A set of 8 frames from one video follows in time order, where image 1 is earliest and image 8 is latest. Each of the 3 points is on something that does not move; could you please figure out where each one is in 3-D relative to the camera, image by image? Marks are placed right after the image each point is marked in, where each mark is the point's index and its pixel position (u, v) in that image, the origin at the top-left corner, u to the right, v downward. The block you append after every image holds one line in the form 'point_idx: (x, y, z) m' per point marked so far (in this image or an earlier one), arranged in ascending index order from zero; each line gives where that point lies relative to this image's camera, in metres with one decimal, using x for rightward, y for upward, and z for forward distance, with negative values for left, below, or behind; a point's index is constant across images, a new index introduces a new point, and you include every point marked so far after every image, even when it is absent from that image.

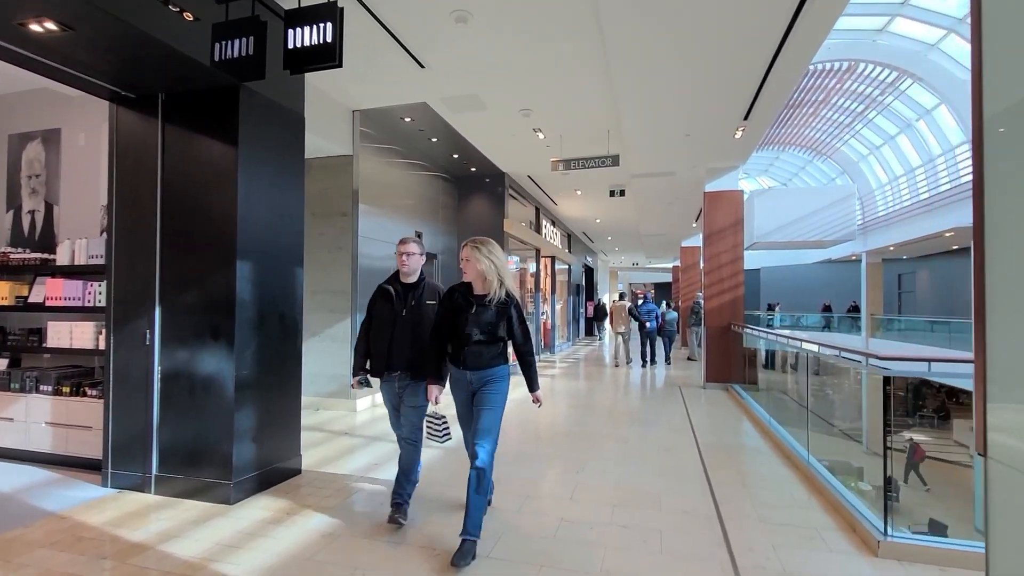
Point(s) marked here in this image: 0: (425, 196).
0: (-1.3, +1.4, +7.5) m
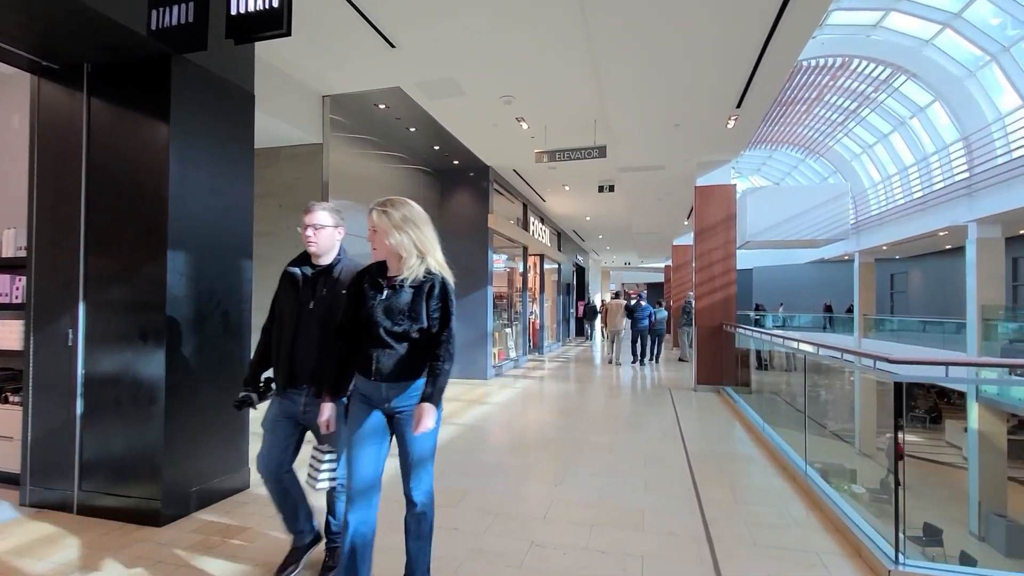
0: (-1.6, +1.4, +7.2) m
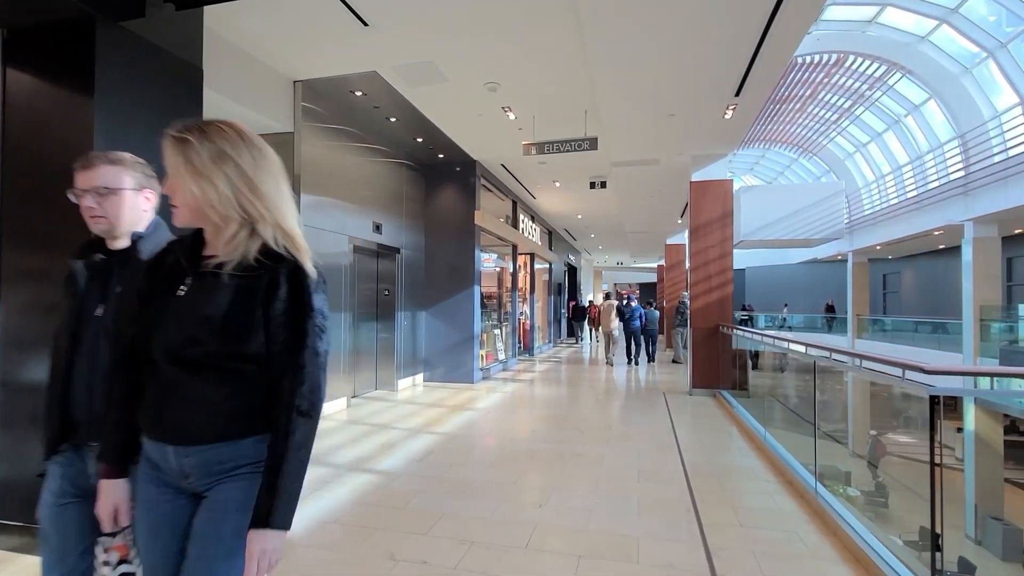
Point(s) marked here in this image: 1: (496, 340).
0: (-1.8, +1.4, +6.8) m
1: (-0.3, -1.0, +10.0) m
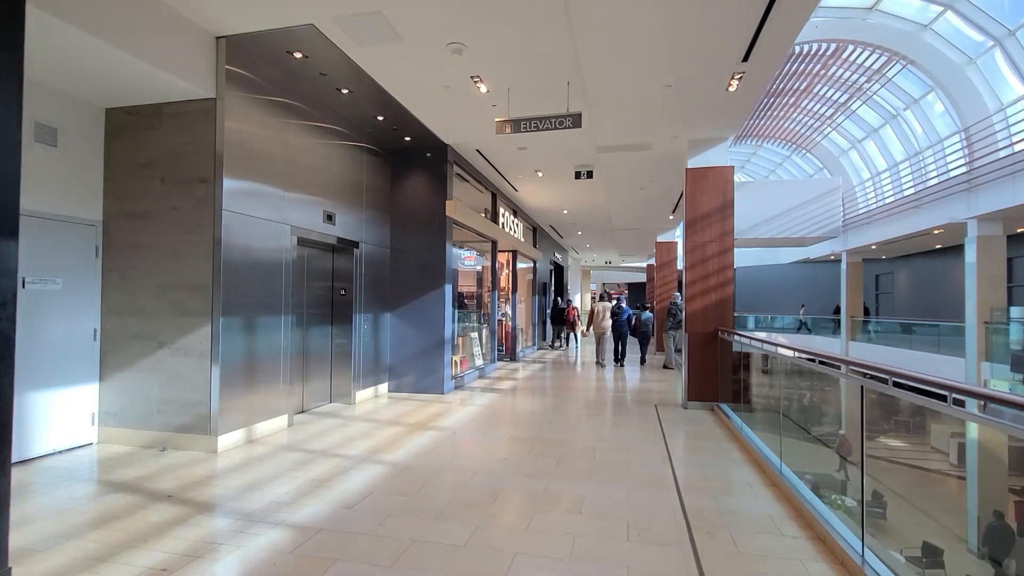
0: (-2.1, +1.5, +6.0) m
1: (-0.7, -1.0, +9.2) m
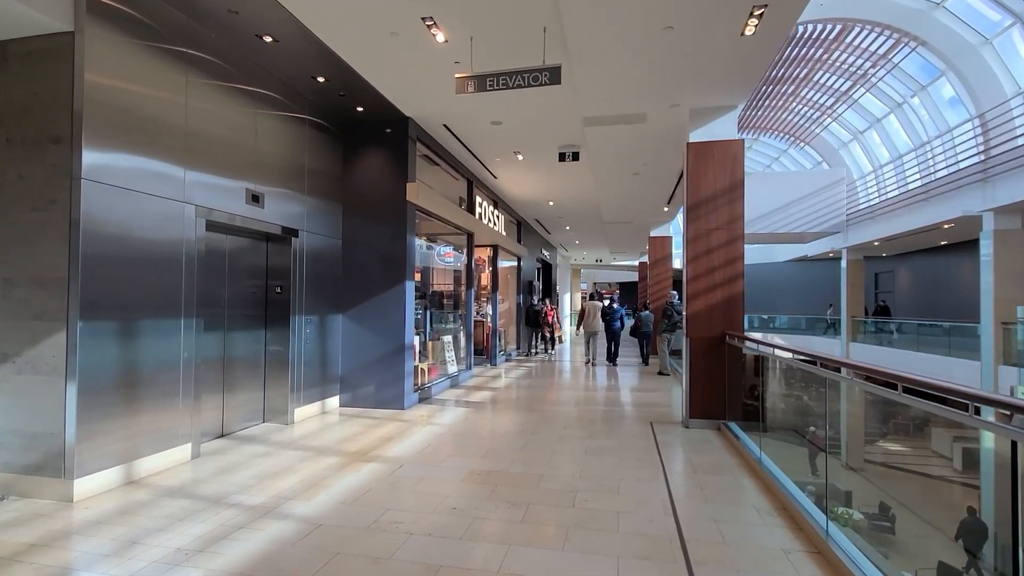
0: (-2.4, +1.5, +5.0) m
1: (-1.1, -1.0, +8.2) m
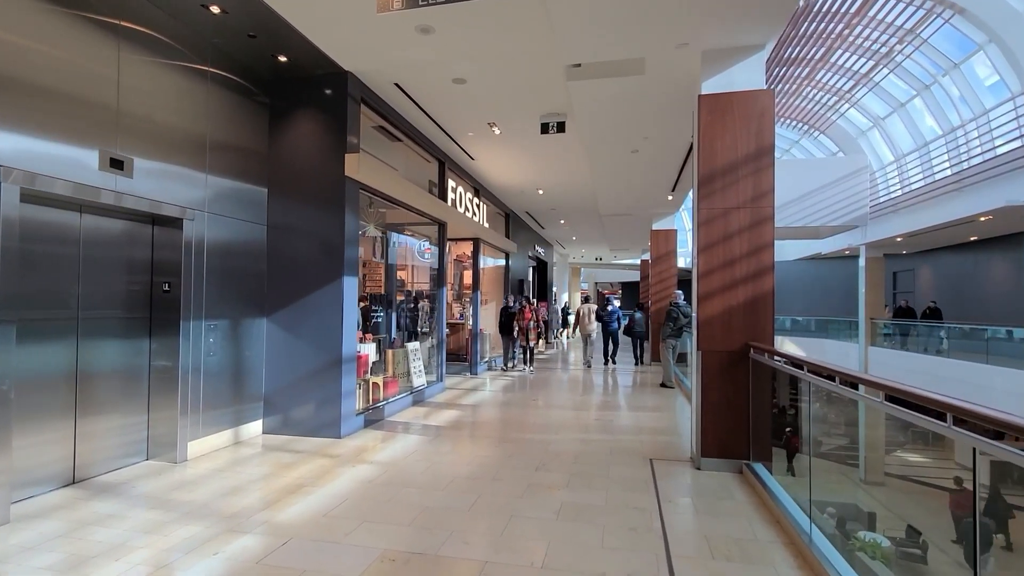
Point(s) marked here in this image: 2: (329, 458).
0: (-2.7, +1.5, +3.8) m
1: (-1.4, -1.0, +7.0) m
2: (-1.5, -1.4, +4.2) m
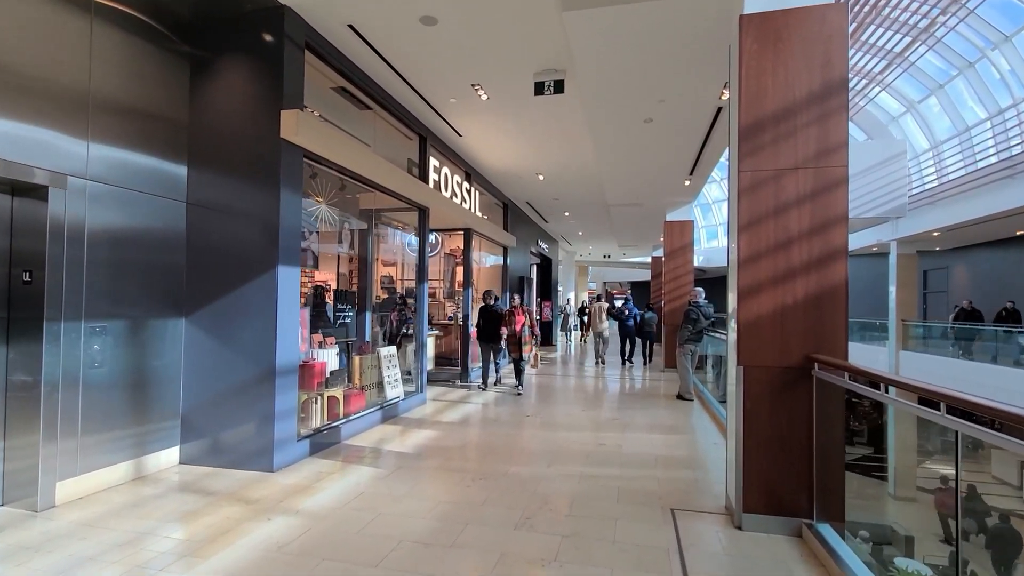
0: (-2.9, +1.6, +2.9) m
1: (-1.5, -0.9, +6.0) m
2: (-1.7, -1.4, +3.2) m
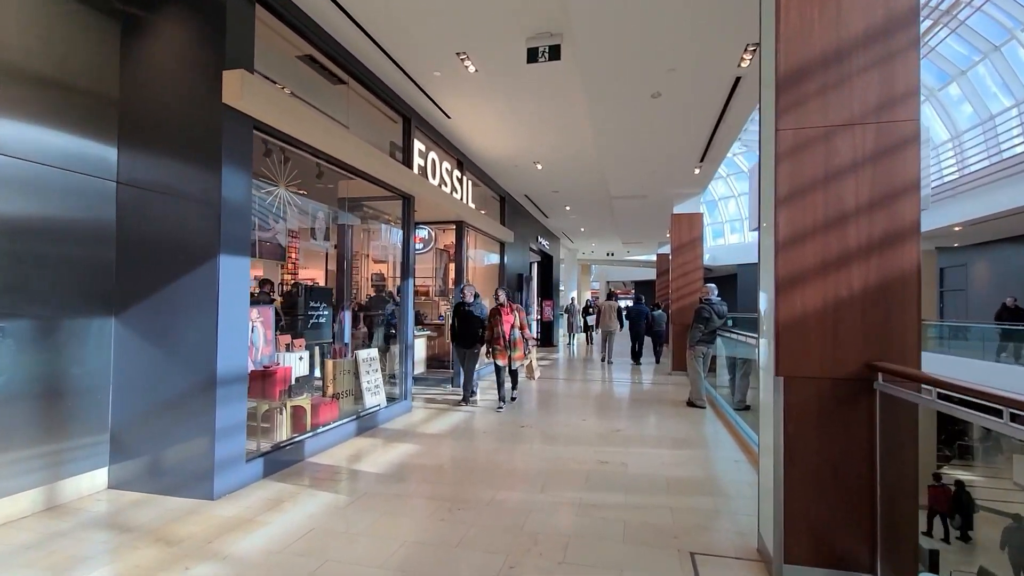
0: (-3.0, +1.6, +2.3) m
1: (-1.6, -0.9, +5.4) m
2: (-1.8, -1.3, +2.6) m
